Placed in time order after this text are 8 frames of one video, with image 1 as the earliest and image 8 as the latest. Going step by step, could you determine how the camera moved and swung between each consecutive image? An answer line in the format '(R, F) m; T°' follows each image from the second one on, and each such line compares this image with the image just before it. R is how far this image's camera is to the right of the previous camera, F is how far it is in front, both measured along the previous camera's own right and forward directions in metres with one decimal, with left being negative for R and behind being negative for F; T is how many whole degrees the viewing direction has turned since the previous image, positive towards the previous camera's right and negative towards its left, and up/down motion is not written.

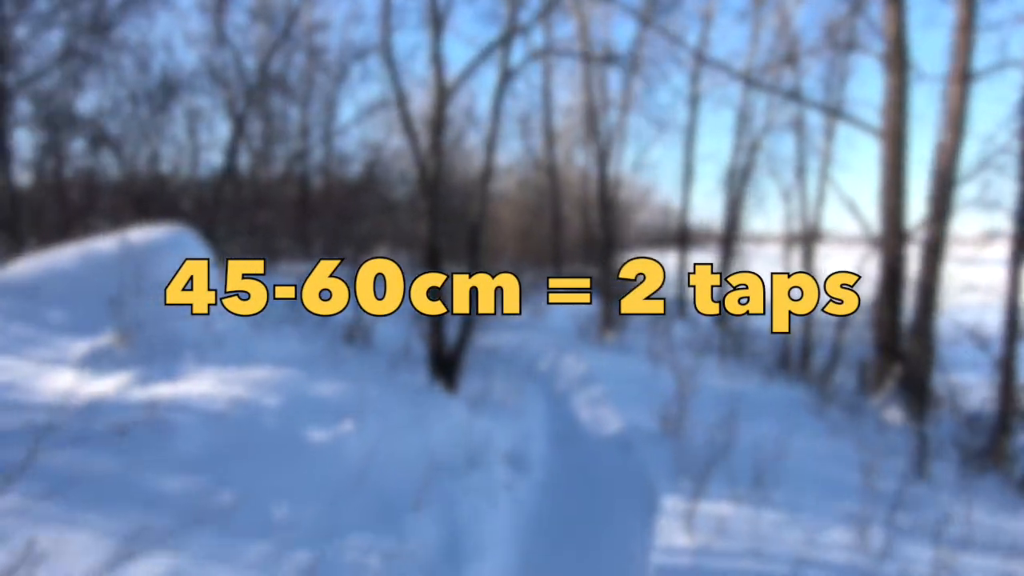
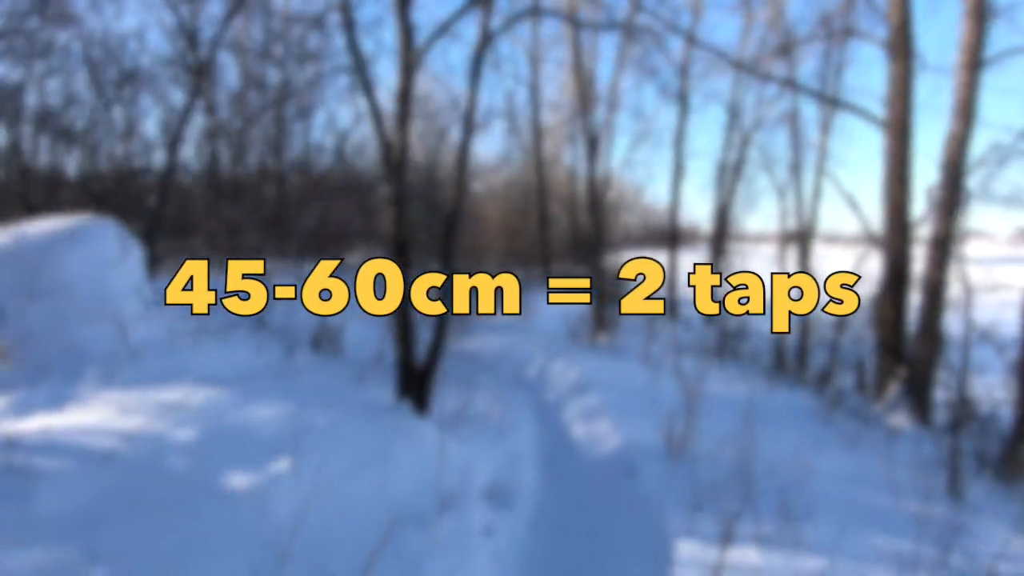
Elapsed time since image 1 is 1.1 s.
(0.0, +0.9) m; +1°
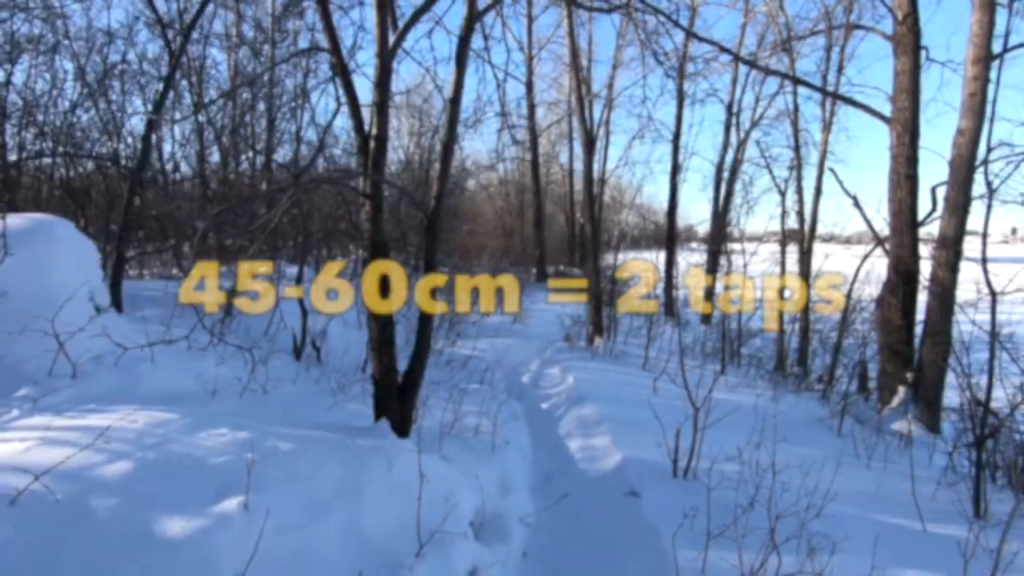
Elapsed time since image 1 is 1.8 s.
(0.0, +0.5) m; 0°
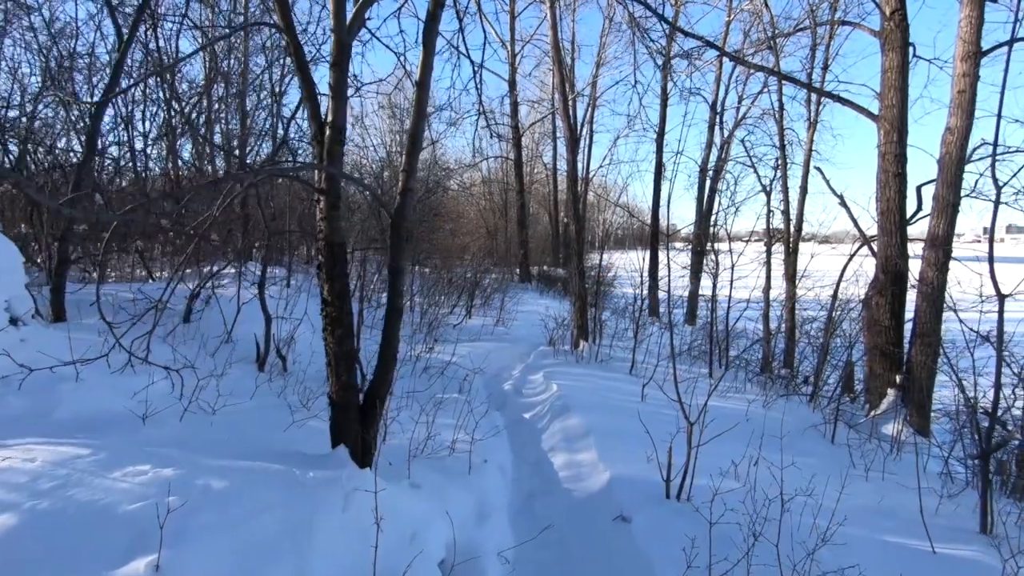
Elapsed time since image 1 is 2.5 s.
(+0.1, +0.5) m; +2°
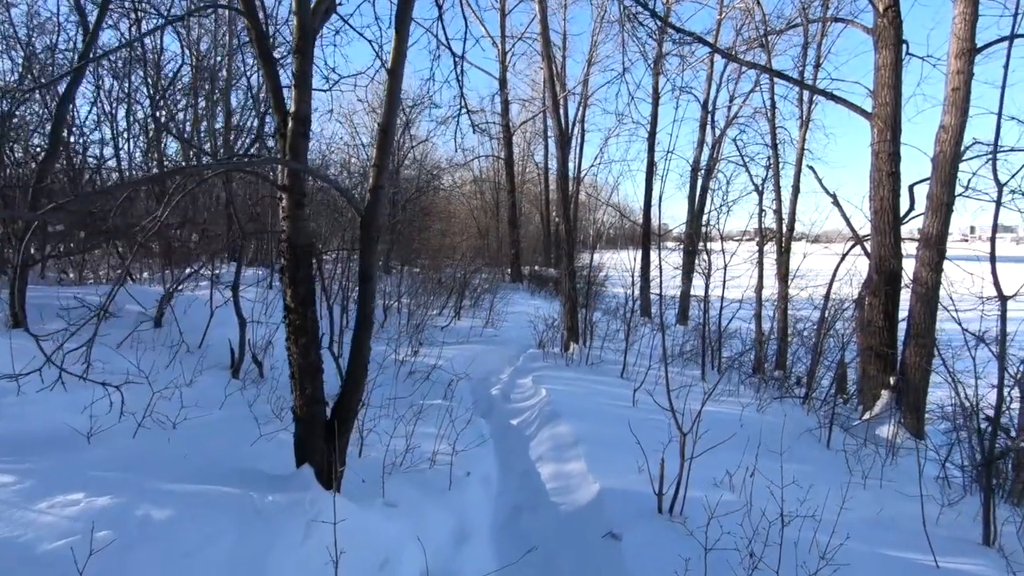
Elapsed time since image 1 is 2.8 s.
(+0.1, +0.3) m; +1°
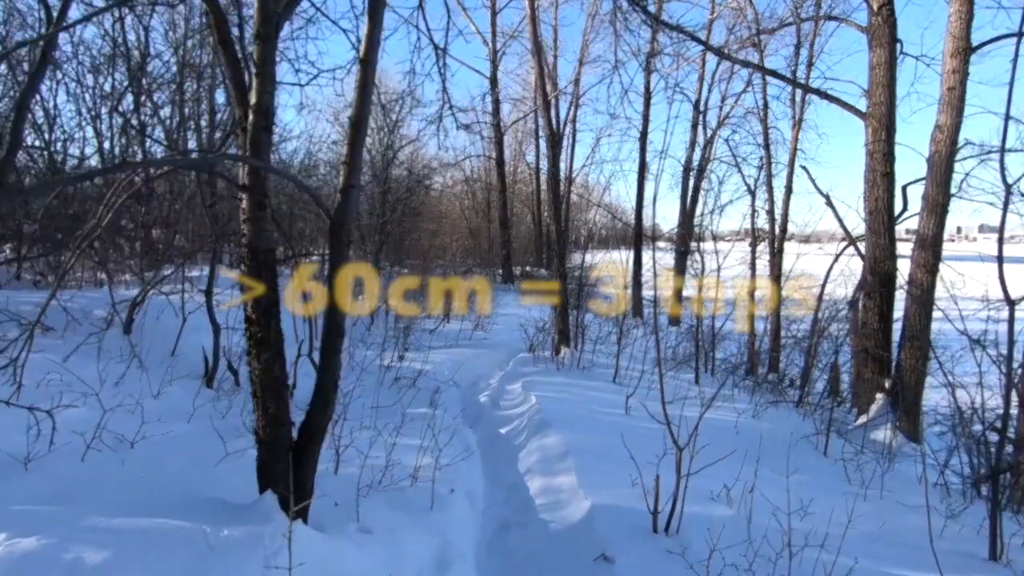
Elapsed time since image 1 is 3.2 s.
(0.0, +0.3) m; +1°
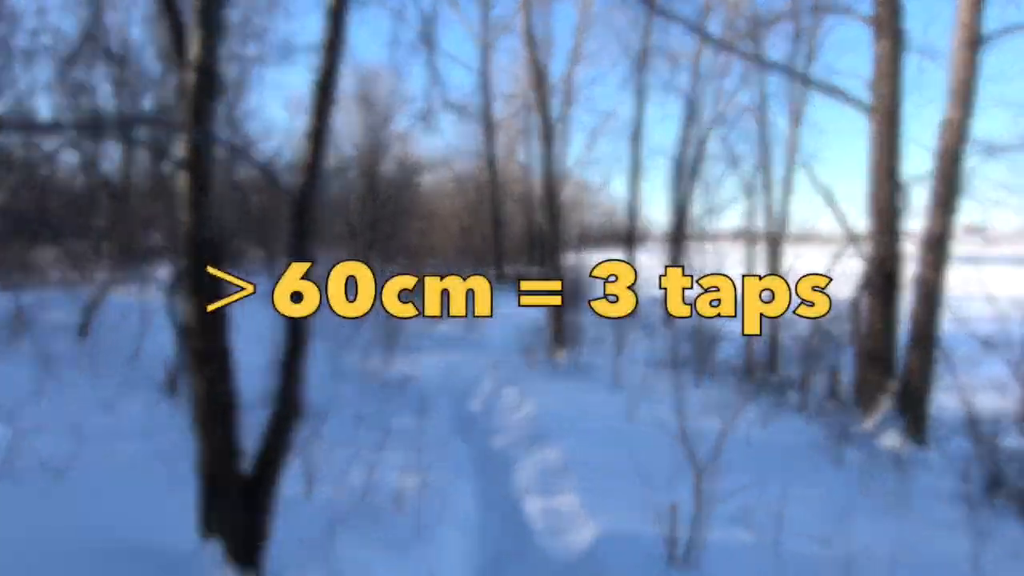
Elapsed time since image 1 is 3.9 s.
(0.0, +0.5) m; +1°
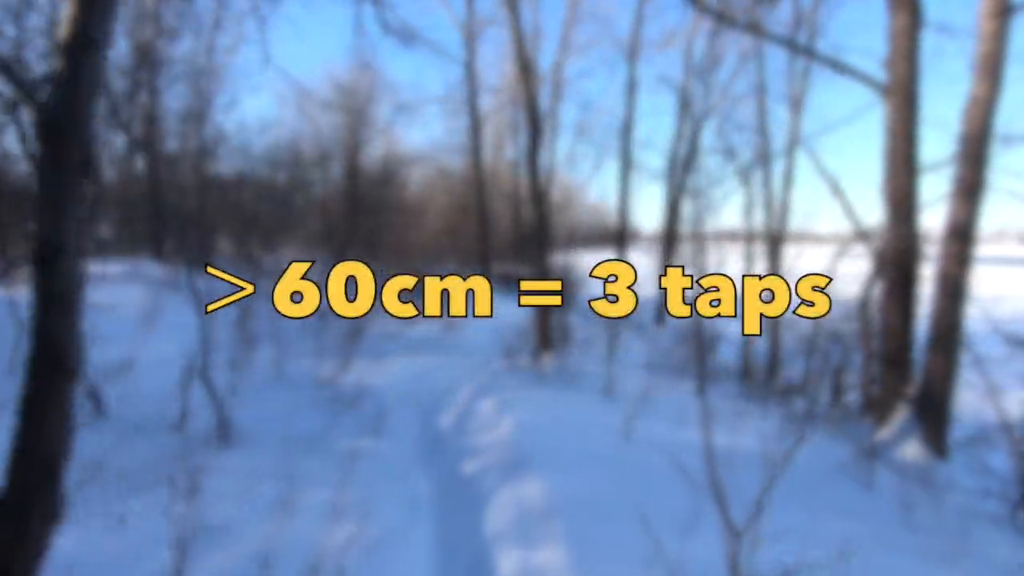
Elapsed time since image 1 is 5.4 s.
(+0.2, +1.1) m; +1°
